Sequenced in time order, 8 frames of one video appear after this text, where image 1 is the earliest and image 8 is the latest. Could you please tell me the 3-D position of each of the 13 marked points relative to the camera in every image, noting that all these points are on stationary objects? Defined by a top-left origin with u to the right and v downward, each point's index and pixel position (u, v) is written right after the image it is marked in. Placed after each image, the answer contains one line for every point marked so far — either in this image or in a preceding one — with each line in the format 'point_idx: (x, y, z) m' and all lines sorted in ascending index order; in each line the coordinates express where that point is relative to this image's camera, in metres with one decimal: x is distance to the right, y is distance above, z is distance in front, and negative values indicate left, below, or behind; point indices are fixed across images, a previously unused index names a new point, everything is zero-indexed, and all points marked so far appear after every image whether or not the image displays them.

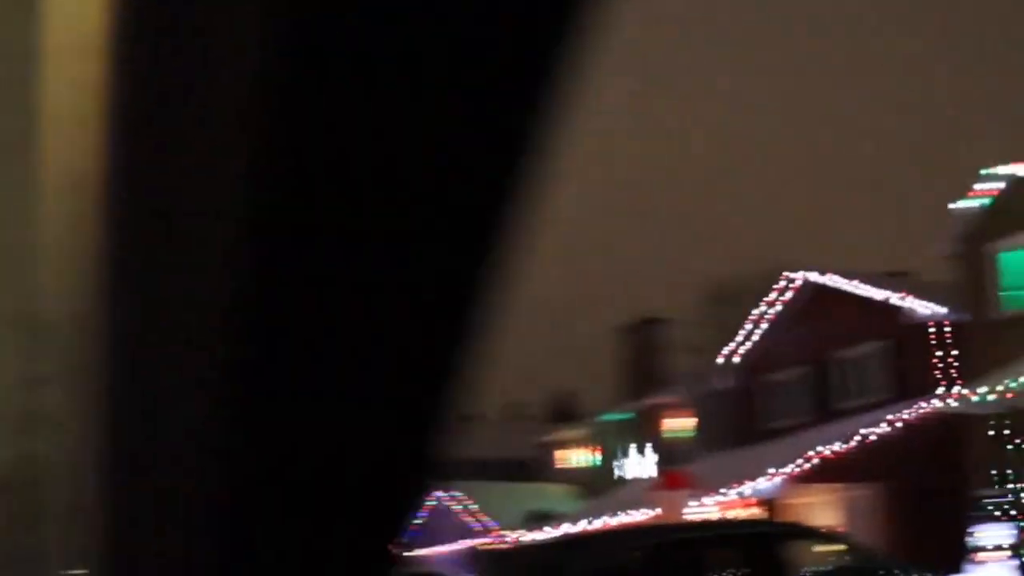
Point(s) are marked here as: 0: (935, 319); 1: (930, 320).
0: (+4.1, -0.3, +19.9) m
1: (+4.1, -0.3, +19.9) m
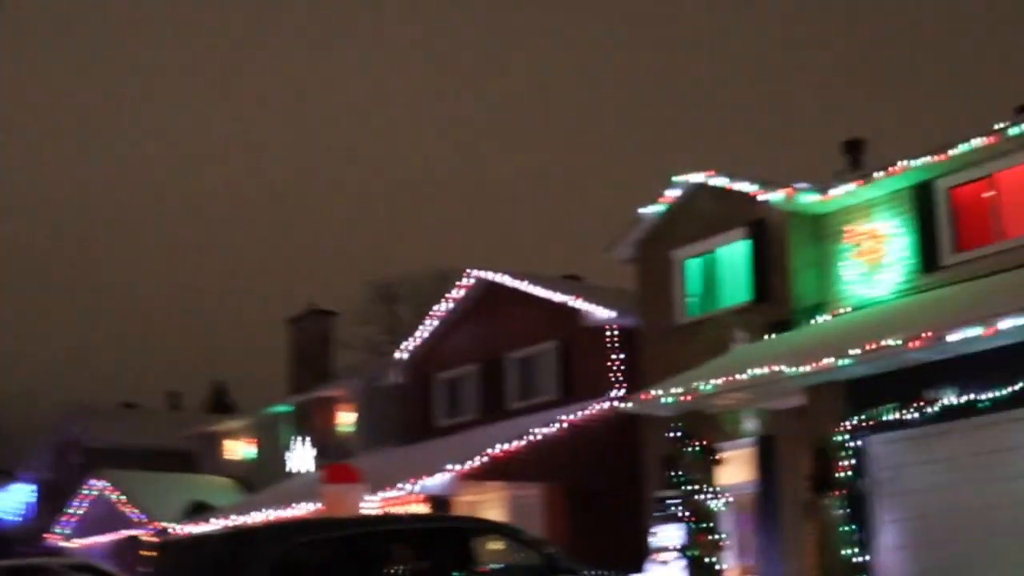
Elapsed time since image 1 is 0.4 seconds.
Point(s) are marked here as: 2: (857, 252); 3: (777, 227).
0: (+1.0, -0.3, +20.1) m
1: (+0.9, -0.4, +20.1) m
2: (+2.9, +0.3, +17.0) m
3: (+2.2, +0.5, +17.2) m
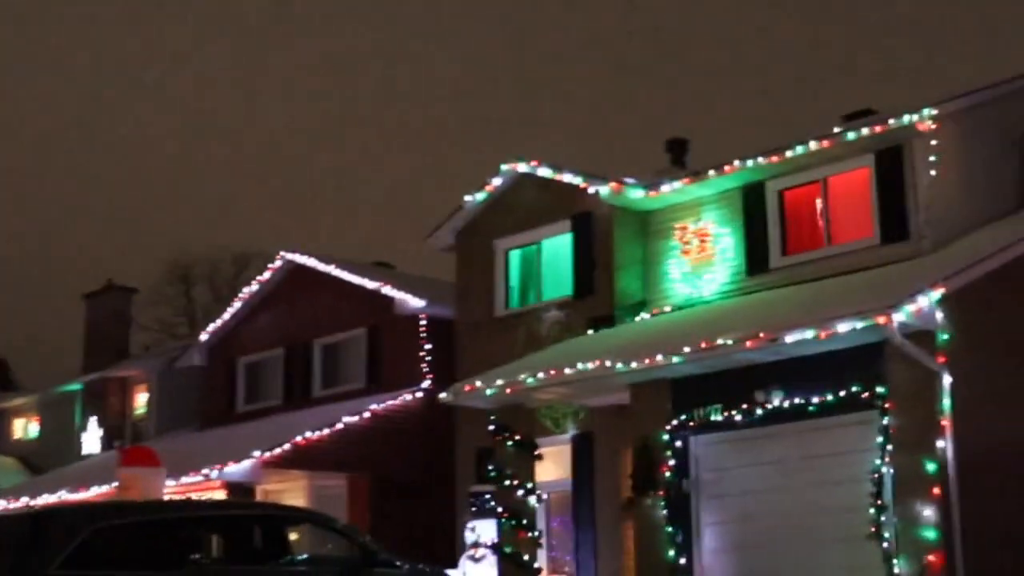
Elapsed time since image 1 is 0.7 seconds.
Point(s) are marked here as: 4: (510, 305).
0: (-0.8, -0.2, +19.6) m
1: (-0.9, -0.2, +19.7) m
2: (+1.4, +0.3, +16.7) m
3: (+0.8, +0.6, +16.9) m
4: (0.0, -0.1, +17.6) m
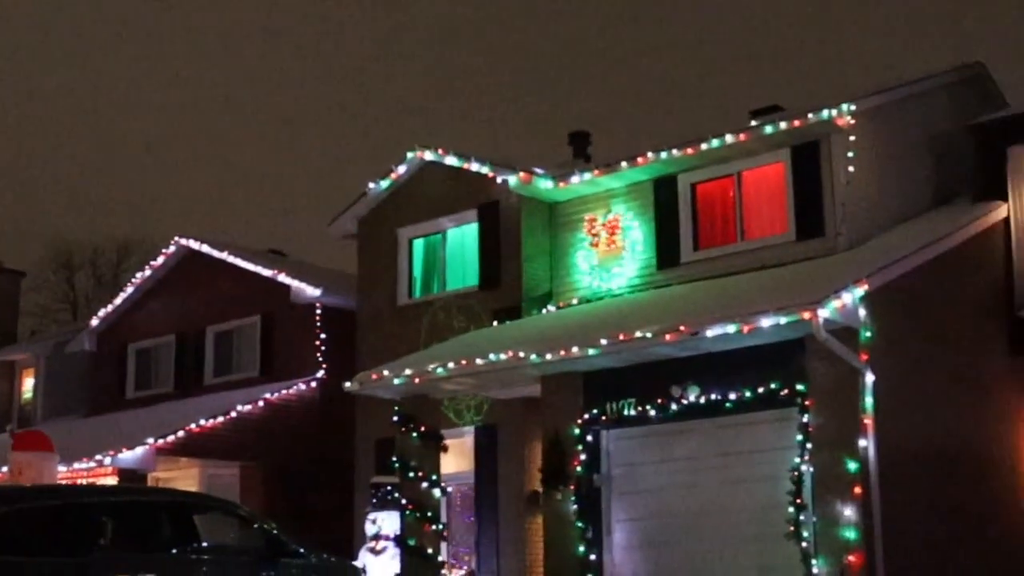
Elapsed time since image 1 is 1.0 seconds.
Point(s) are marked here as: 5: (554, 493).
0: (-1.8, -0.1, +19.3) m
1: (-1.8, -0.1, +19.3) m
2: (+0.7, +0.4, +16.5) m
3: (0.0, +0.6, +16.7) m
4: (-0.8, -0.1, +17.3) m
5: (+0.3, -1.4, +14.3) m
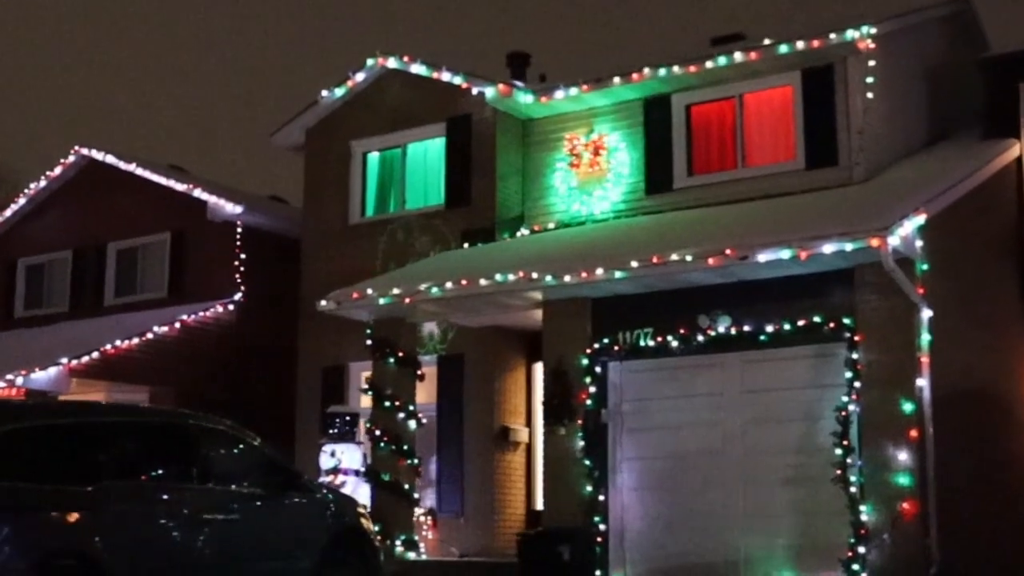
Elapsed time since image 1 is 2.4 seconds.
0: (-2.3, +0.6, +17.8) m
1: (-2.4, +0.6, +17.8) m
2: (+0.5, +0.9, +15.4) m
3: (-0.2, +1.2, +15.4) m
4: (-1.1, +0.6, +16.0) m
5: (+0.3, -0.9, +13.1) m
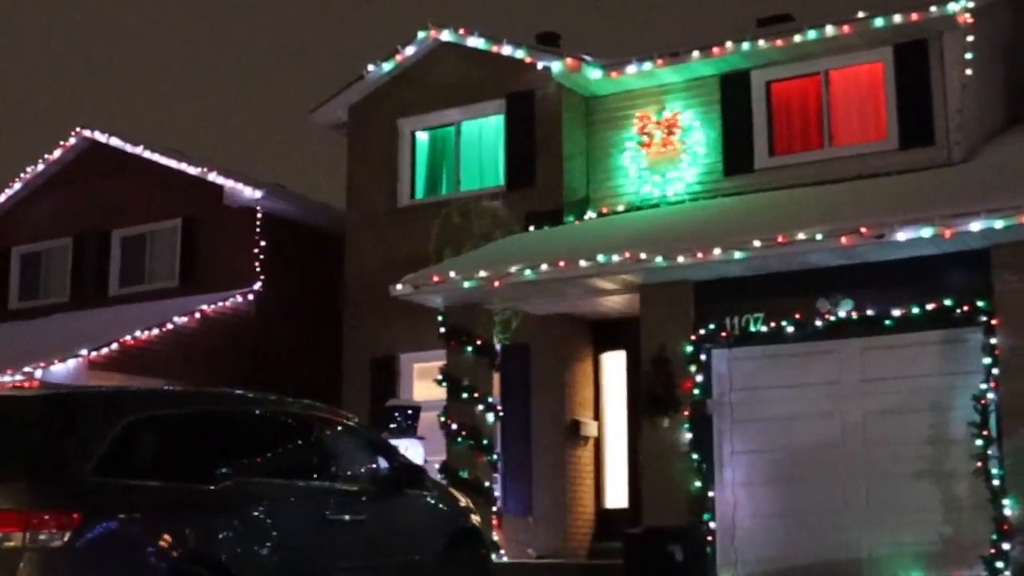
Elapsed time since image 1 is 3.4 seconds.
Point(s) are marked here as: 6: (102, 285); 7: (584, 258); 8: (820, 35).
0: (-2.0, +0.7, +16.8) m
1: (-2.1, +0.7, +16.8) m
2: (+0.9, +1.0, +14.6) m
3: (+0.3, +1.3, +14.6) m
4: (-0.7, +0.7, +15.1) m
5: (+0.9, -0.8, +12.3) m
6: (-3.6, 0.0, +17.8) m
7: (+0.4, +0.2, +12.2) m
8: (+2.1, +1.7, +13.7) m
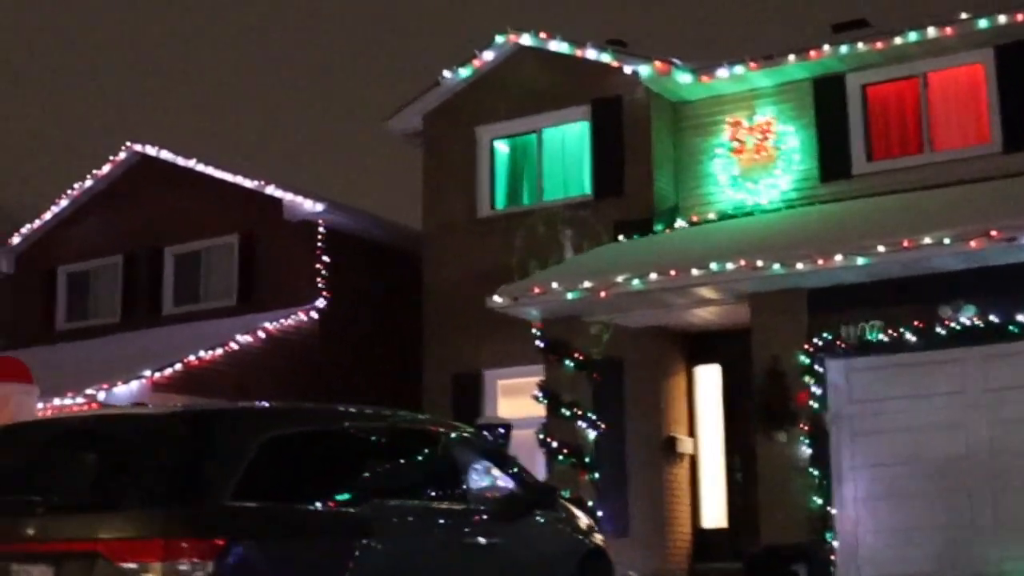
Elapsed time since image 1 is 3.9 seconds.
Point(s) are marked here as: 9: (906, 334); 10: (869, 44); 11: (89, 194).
0: (-1.4, +0.6, +16.4) m
1: (-1.5, +0.6, +16.4) m
2: (+1.5, +1.0, +14.1) m
3: (+0.8, +1.2, +14.2) m
4: (-0.1, +0.6, +14.7) m
5: (+1.5, -0.8, +11.9) m
6: (-3.0, -0.1, +17.3) m
7: (+1.0, +0.1, +11.8) m
8: (+2.6, +1.6, +13.3) m
9: (+2.2, -0.3, +11.7) m
10: (+2.3, +1.6, +13.4) m
11: (-3.7, +0.8, +18.2) m
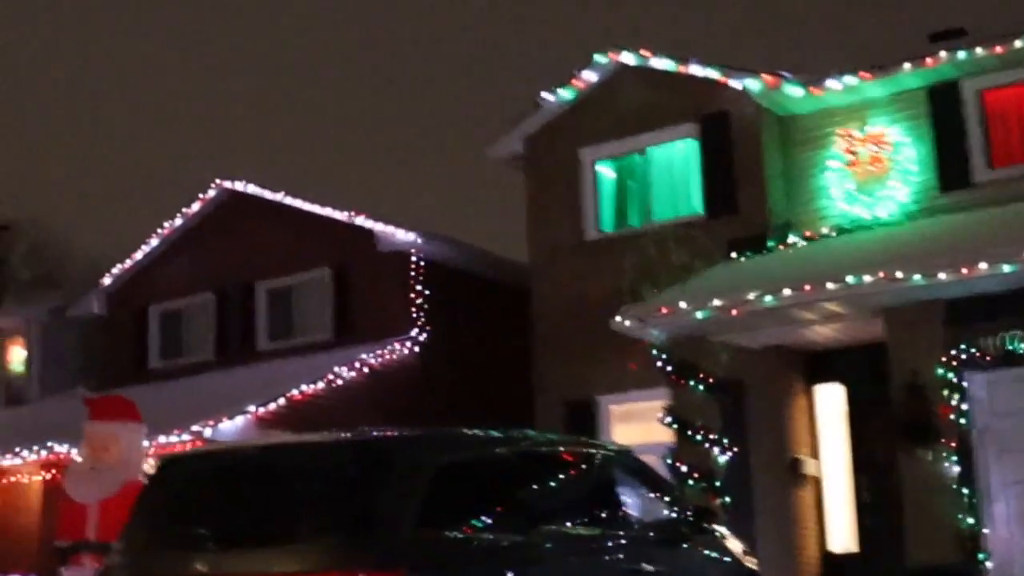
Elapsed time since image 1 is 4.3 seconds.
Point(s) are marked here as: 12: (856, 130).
0: (-0.7, +0.3, +16.1) m
1: (-0.7, +0.3, +16.1) m
2: (+2.3, +0.8, +13.8) m
3: (+1.6, +1.1, +13.9) m
4: (+0.6, +0.4, +14.4) m
5: (+2.3, -0.9, +11.5) m
6: (-2.2, -0.4, +17.1) m
7: (+1.8, 0.0, +11.5) m
8: (+3.3, +1.6, +13.0) m
9: (+3.0, -0.3, +11.3) m
10: (+3.0, +1.5, +13.1) m
11: (-2.9, +0.5, +17.9) m
12: (+2.3, +1.1, +13.9) m
